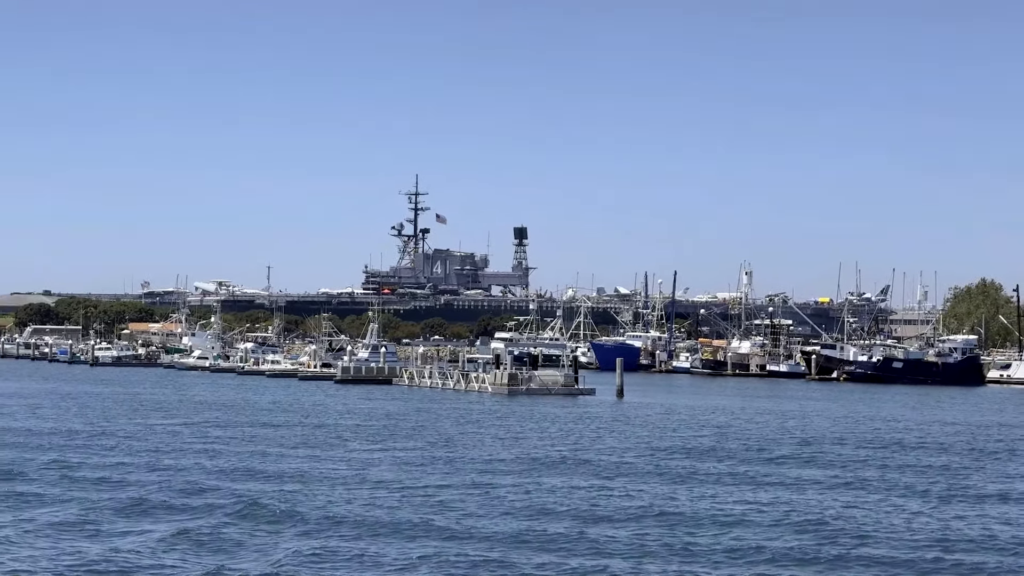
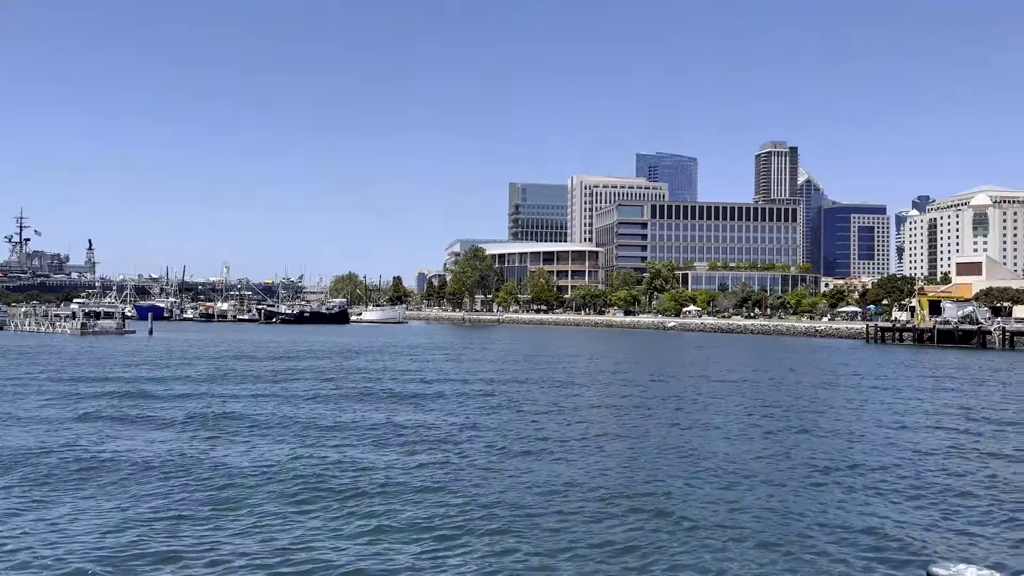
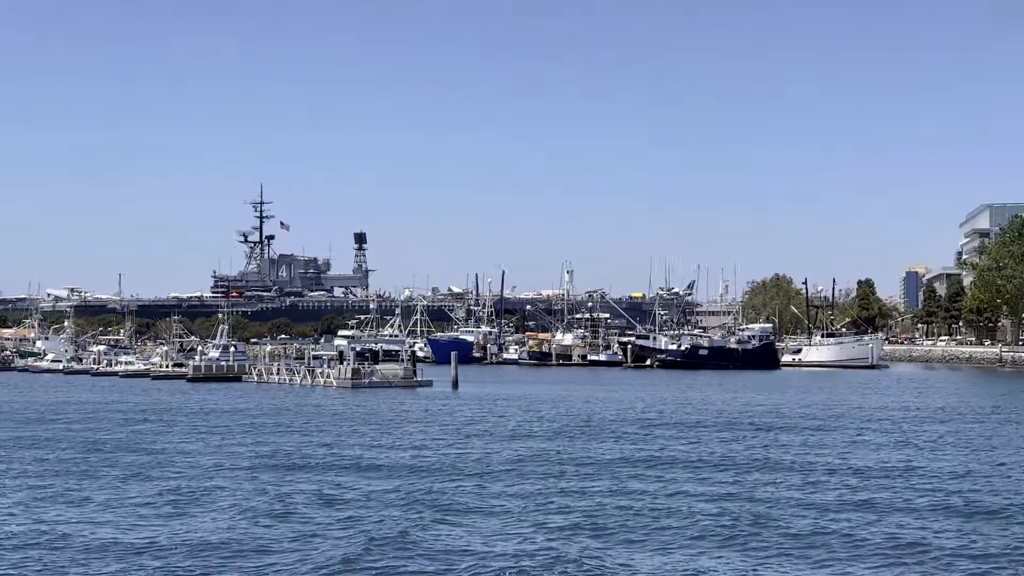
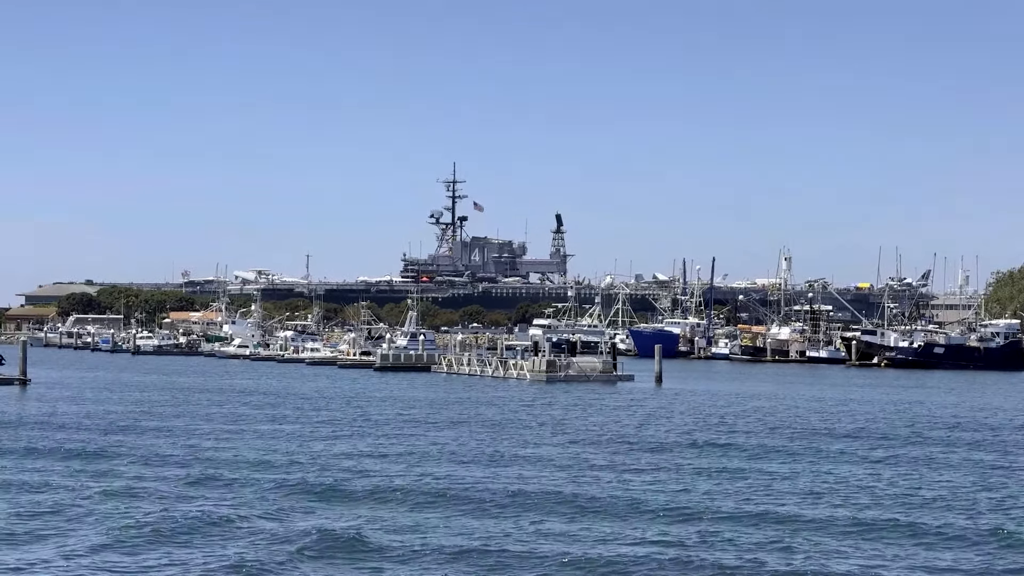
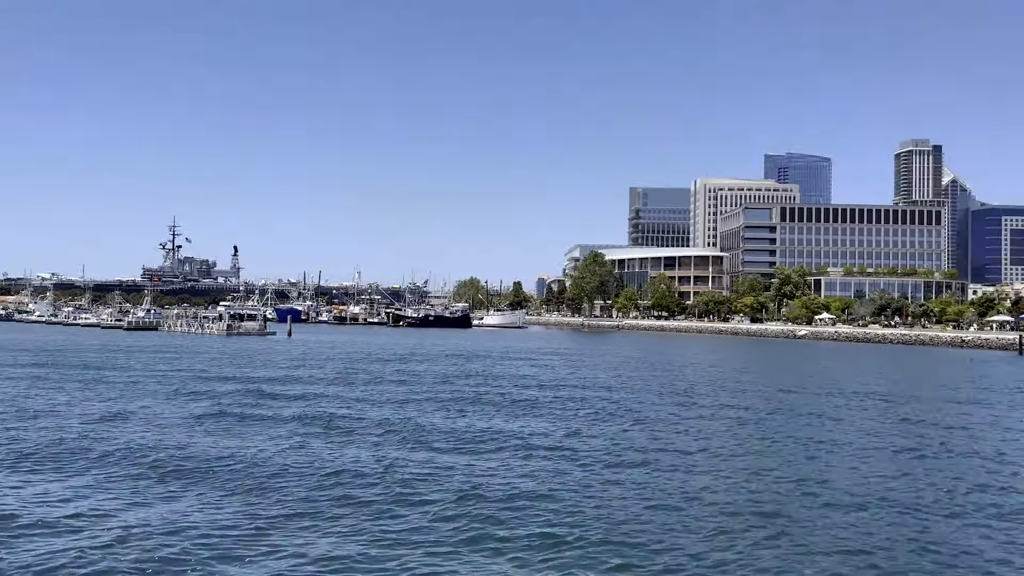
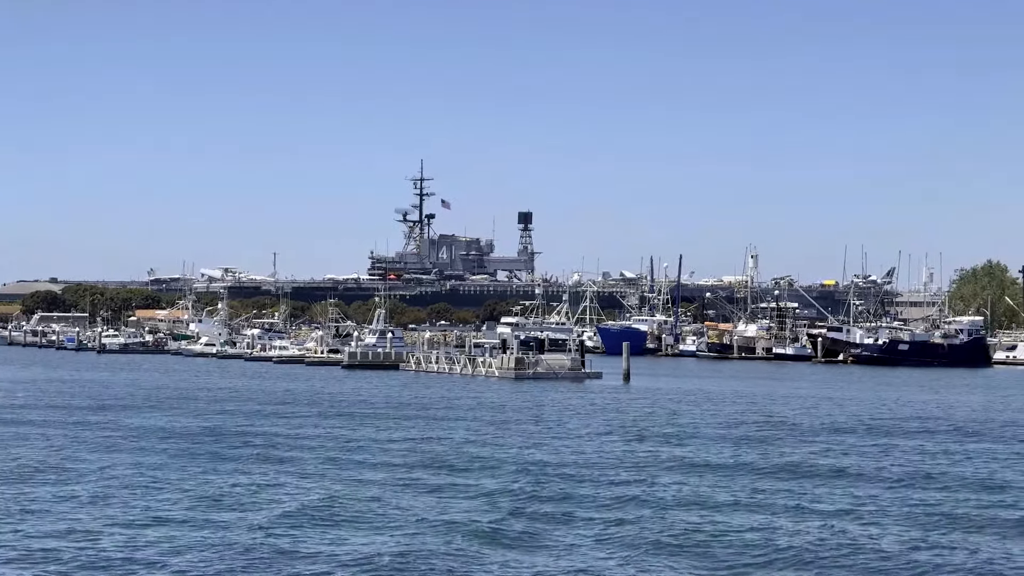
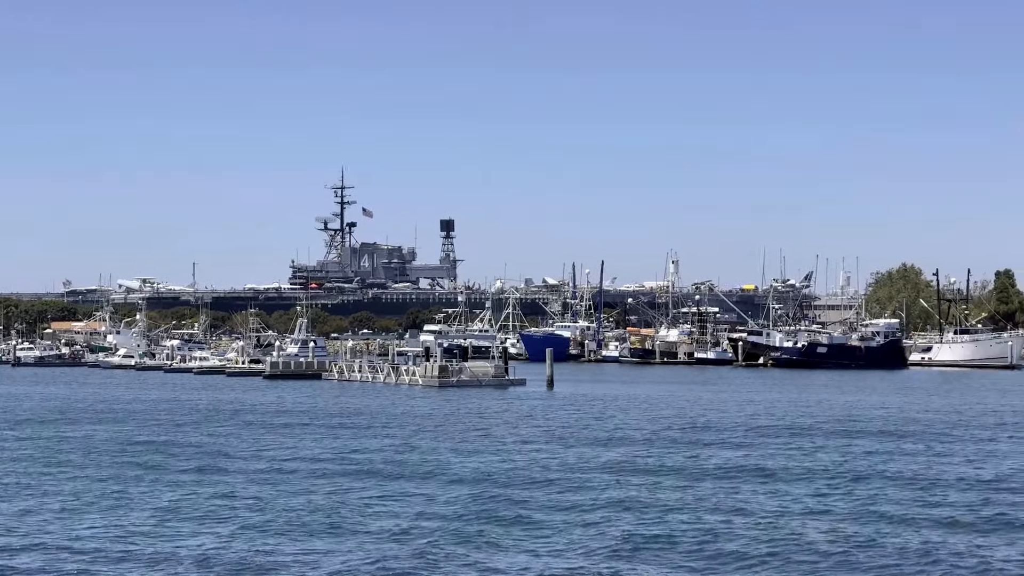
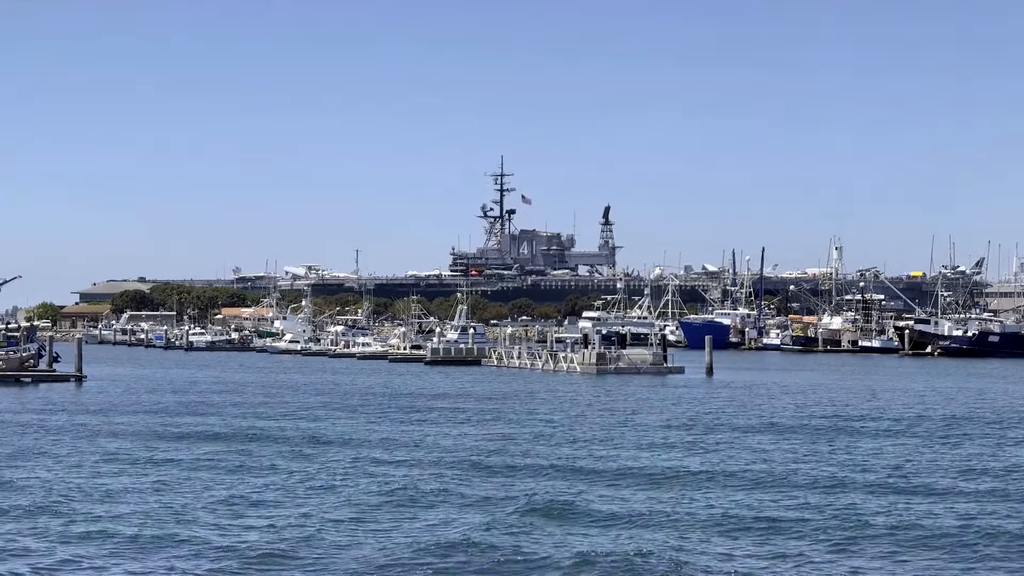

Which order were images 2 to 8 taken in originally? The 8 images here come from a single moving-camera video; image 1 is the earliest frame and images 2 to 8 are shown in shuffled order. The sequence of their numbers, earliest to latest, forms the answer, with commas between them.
4, 8, 6, 7, 3, 5, 2
